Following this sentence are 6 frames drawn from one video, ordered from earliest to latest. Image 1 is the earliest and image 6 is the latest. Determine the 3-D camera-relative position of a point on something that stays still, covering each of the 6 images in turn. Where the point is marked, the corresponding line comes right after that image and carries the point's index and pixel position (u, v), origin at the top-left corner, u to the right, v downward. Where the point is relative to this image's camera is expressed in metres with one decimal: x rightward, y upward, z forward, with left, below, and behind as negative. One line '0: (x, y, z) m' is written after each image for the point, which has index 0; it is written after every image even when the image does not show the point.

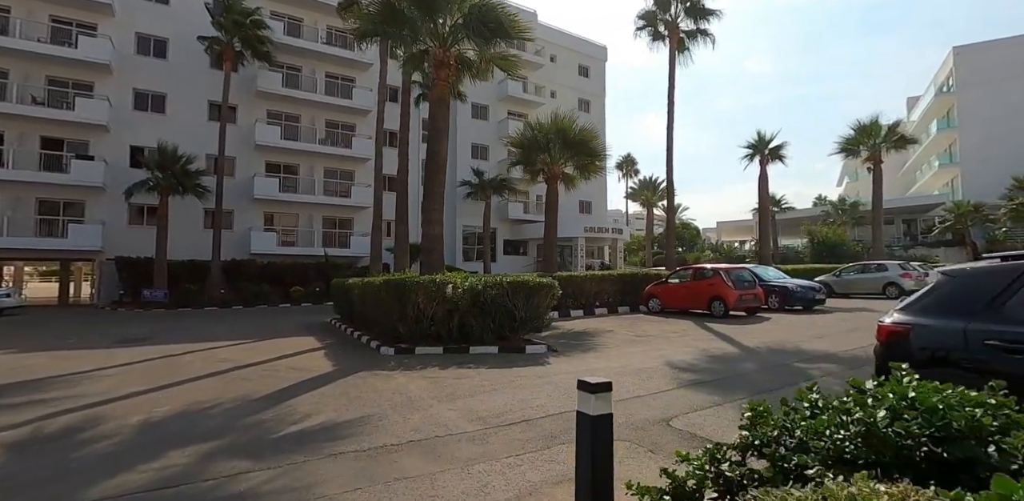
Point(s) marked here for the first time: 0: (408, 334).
0: (-2.2, -1.8, +10.2) m
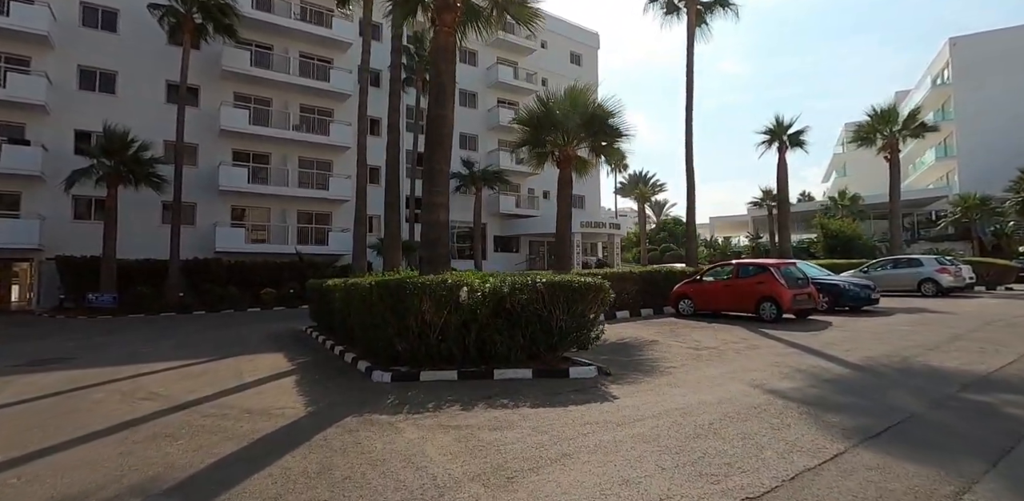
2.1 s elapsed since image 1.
0: (-1.6, -1.7, +7.6) m
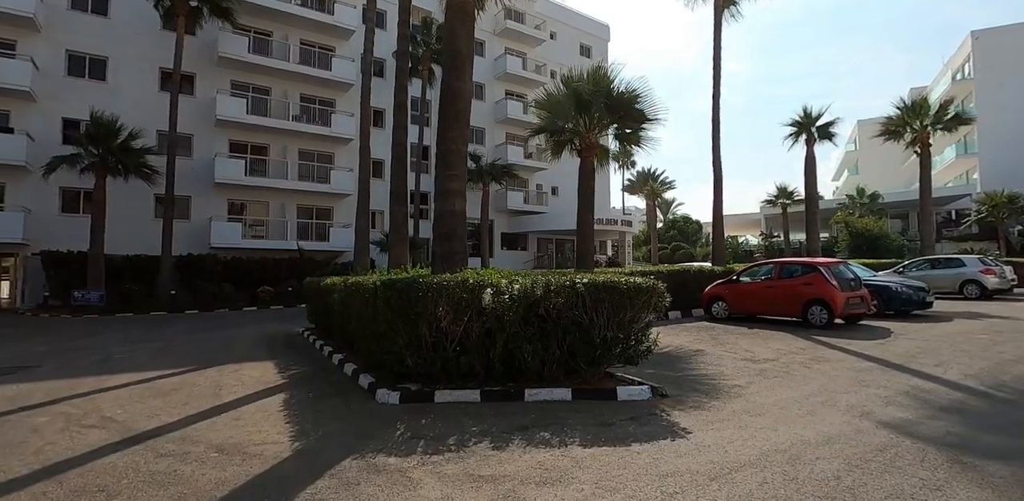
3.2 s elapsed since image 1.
0: (-1.2, -1.6, +6.3) m
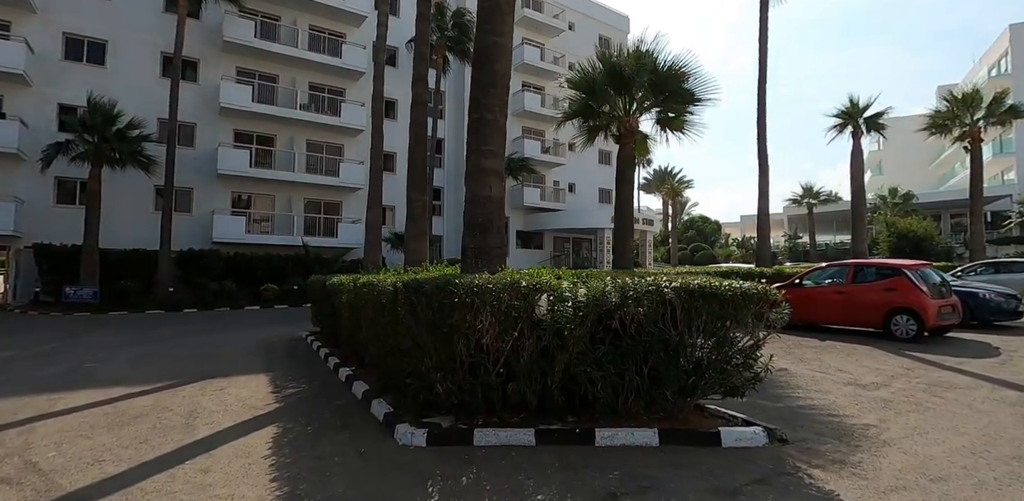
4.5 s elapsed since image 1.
0: (-0.6, -1.5, +4.8) m
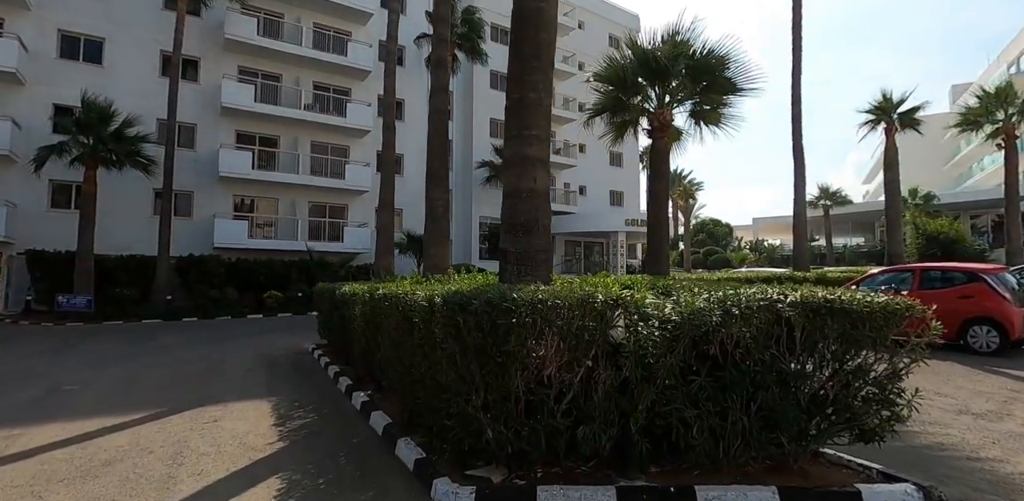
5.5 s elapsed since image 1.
0: (0.0, -1.6, +3.7) m
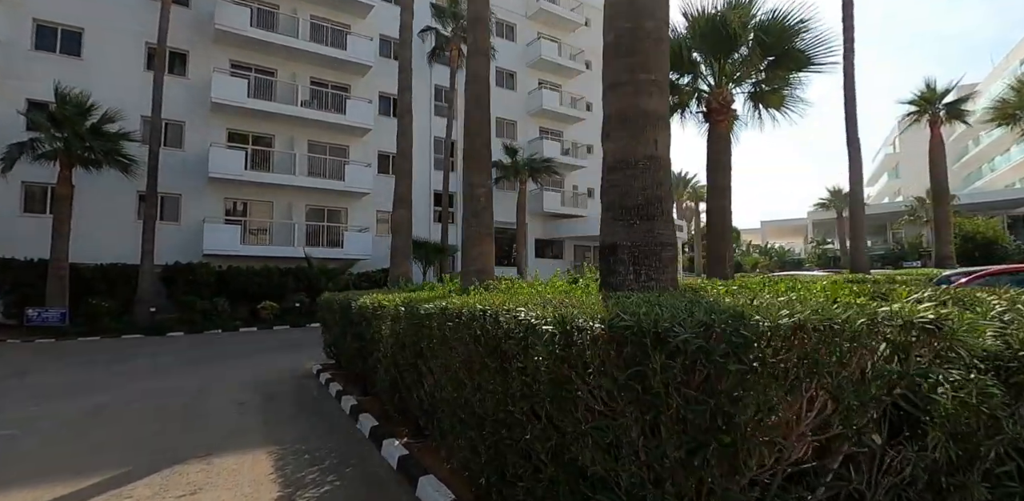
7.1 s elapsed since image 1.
0: (+0.9, -1.5, +2.1) m
